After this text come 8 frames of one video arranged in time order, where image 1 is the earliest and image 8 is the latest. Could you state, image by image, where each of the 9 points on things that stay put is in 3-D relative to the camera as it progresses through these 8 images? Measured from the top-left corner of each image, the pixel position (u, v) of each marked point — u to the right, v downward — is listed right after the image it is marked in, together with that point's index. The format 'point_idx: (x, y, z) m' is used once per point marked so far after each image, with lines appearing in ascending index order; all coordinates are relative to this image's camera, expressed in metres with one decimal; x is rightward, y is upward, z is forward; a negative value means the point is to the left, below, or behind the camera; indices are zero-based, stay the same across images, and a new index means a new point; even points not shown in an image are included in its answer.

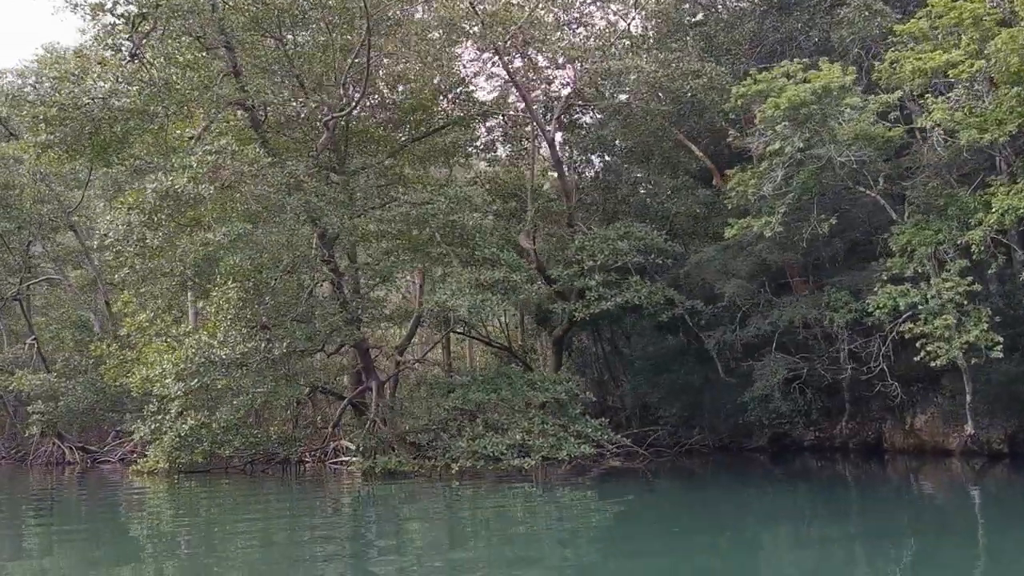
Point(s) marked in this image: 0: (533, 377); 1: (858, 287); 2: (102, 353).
0: (+0.3, -1.2, +13.0) m
1: (+4.2, 0.0, +12.2) m
2: (-6.4, -1.0, +16.0) m
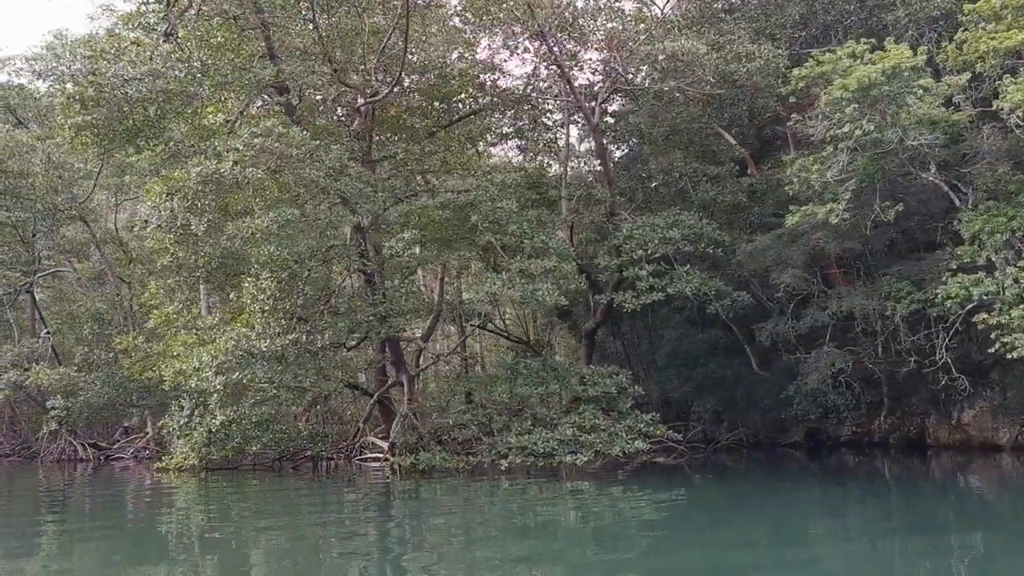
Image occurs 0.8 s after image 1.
0: (+0.9, -1.0, +12.6) m
1: (+4.8, +0.1, +11.8) m
2: (-5.9, -0.9, +15.4) m
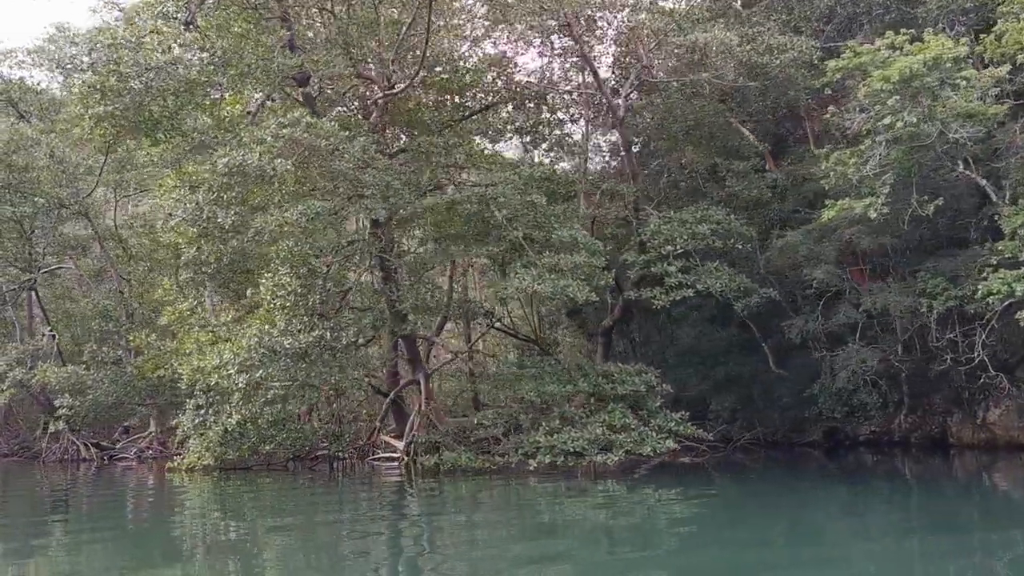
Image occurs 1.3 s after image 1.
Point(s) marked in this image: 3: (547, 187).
0: (+1.2, -1.0, +12.3) m
1: (+5.1, +0.2, +11.6) m
2: (-5.6, -0.8, +15.1) m
3: (+0.5, +1.4, +13.7) m
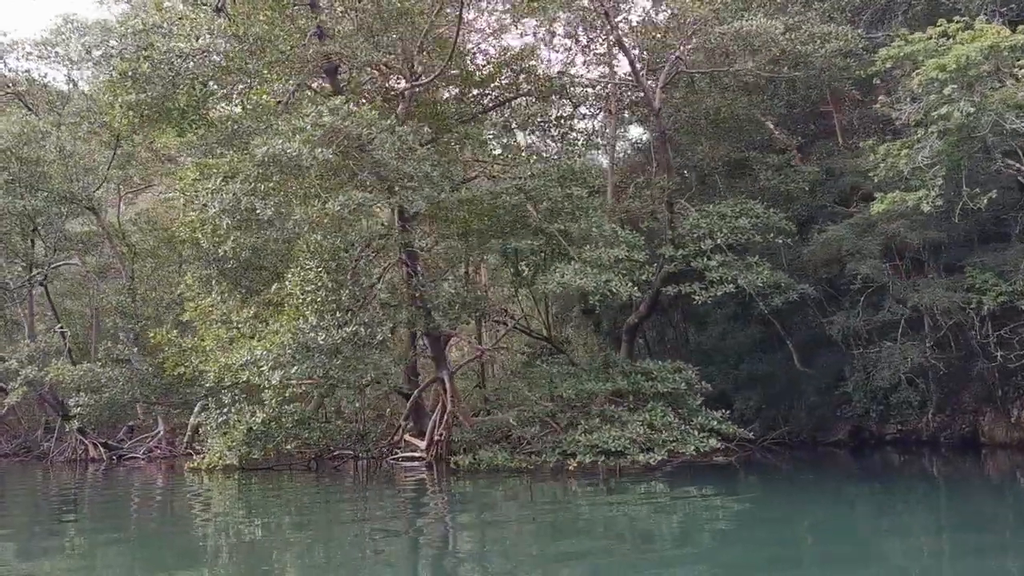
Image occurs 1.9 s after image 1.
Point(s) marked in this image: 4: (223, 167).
0: (+1.6, -0.9, +12.0) m
1: (+5.5, +0.2, +11.3) m
2: (-5.2, -0.7, +14.8) m
3: (+0.9, +1.4, +13.4) m
4: (-3.2, +1.3, +11.0) m
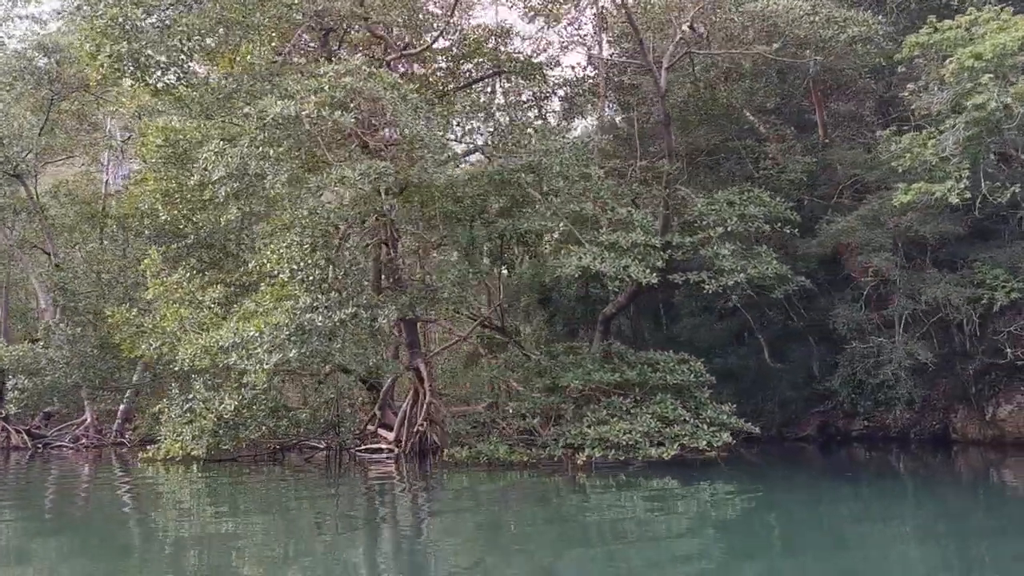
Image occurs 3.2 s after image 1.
0: (+1.6, -0.8, +11.5) m
1: (+5.6, +0.3, +11.2) m
2: (-5.4, -0.4, +13.6) m
3: (+0.8, +1.6, +12.8) m
4: (-3.0, +1.6, +10.1) m
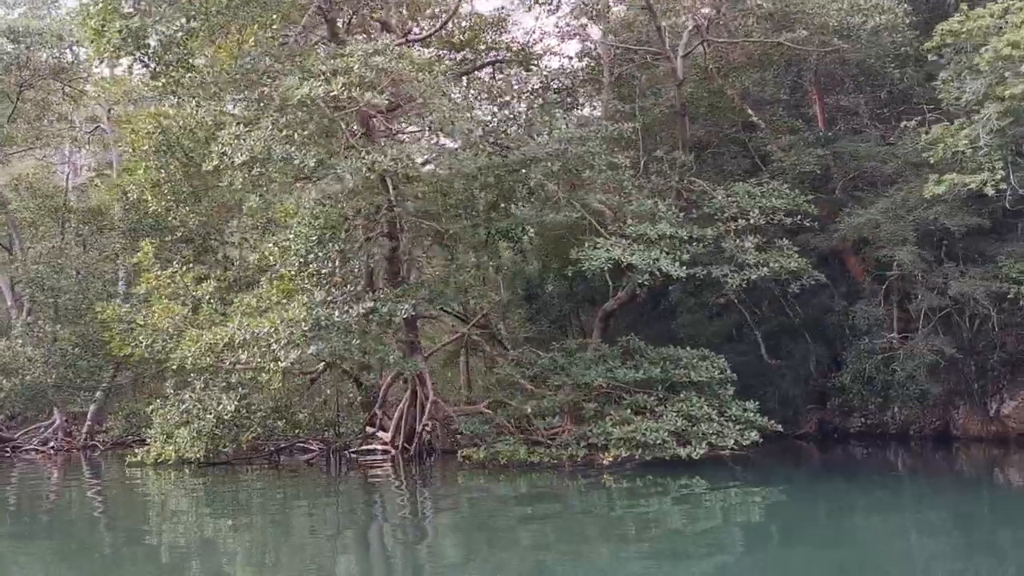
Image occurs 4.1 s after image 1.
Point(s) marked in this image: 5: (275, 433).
0: (+1.8, -0.7, +11.2) m
1: (+5.8, +0.3, +11.0) m
2: (-5.3, -0.3, +12.9) m
3: (+0.9, +1.7, +12.4) m
4: (-2.8, +1.6, +9.5) m
5: (-3.0, -1.8, +12.6) m
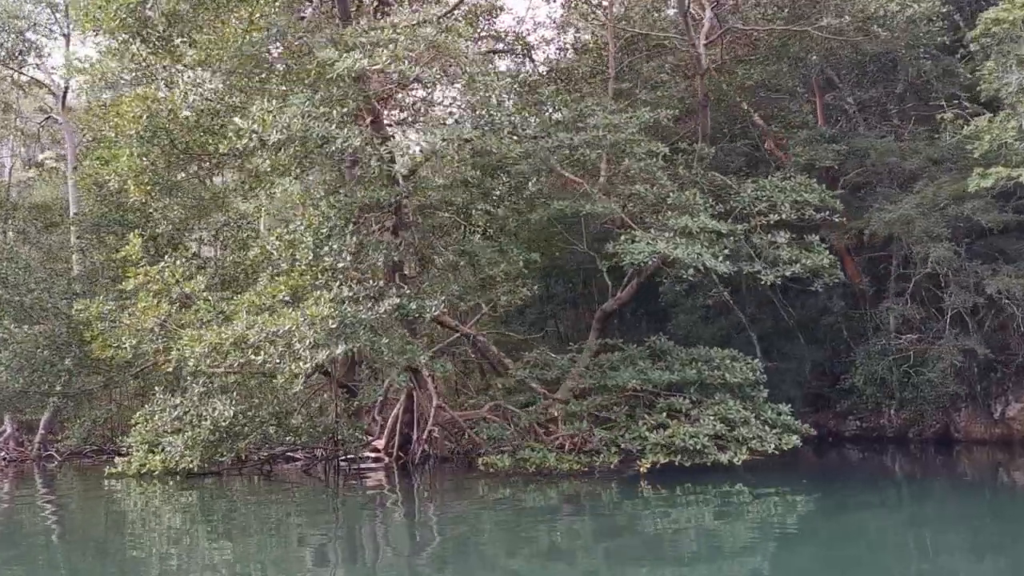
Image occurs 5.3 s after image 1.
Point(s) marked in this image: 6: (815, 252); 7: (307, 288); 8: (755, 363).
0: (+2.0, -0.7, +10.6) m
1: (+6.0, +0.3, +10.8) m
2: (-5.2, -0.3, +11.9) m
3: (+1.1, +1.7, +11.8) m
4: (-2.4, +1.7, +8.7) m
5: (-2.9, -1.8, +11.7) m
6: (+3.2, +0.4, +10.9) m
7: (-1.9, 0.0, +9.4) m
8: (+2.6, -0.8, +10.6) m
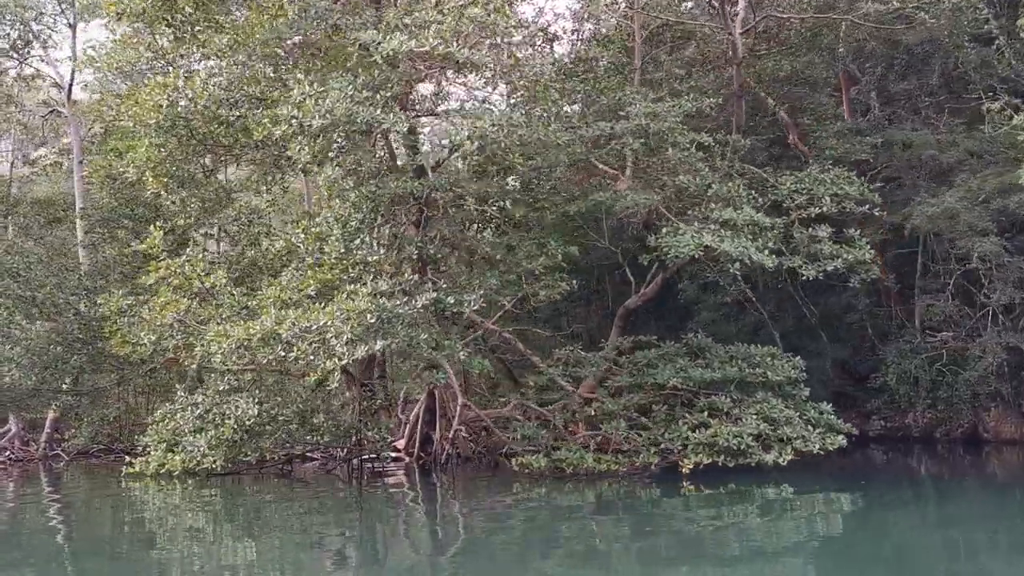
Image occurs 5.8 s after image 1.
0: (+2.4, -0.6, +10.3) m
1: (+6.4, +0.4, +10.5) m
2: (-4.9, -0.2, +11.6) m
3: (+1.4, +1.7, +11.5) m
4: (-2.0, +1.8, +8.3) m
5: (-2.5, -1.7, +11.4) m
6: (+3.6, +0.4, +10.6) m
7: (-1.5, +0.1, +9.1) m
8: (+2.9, -0.7, +10.3) m
